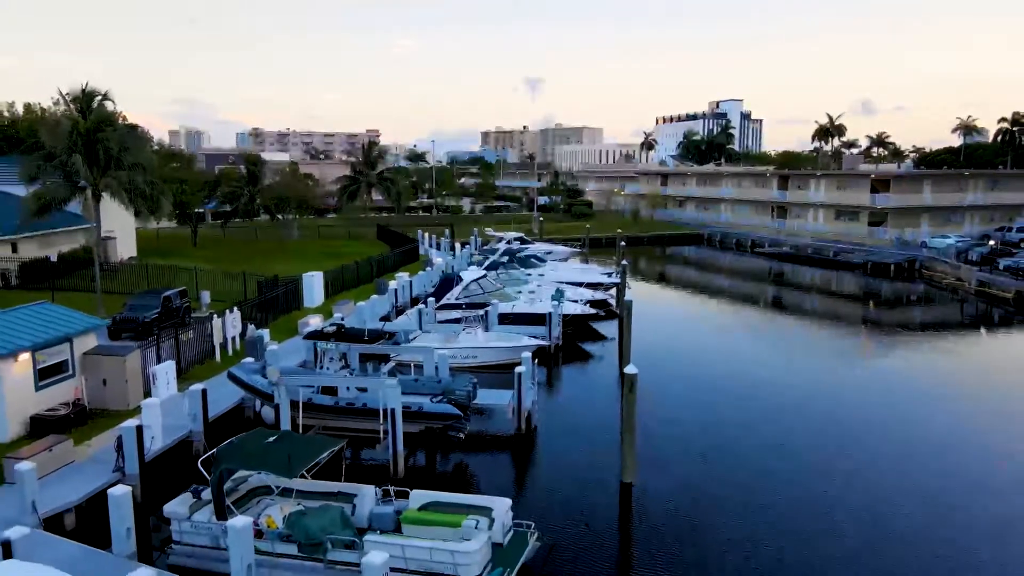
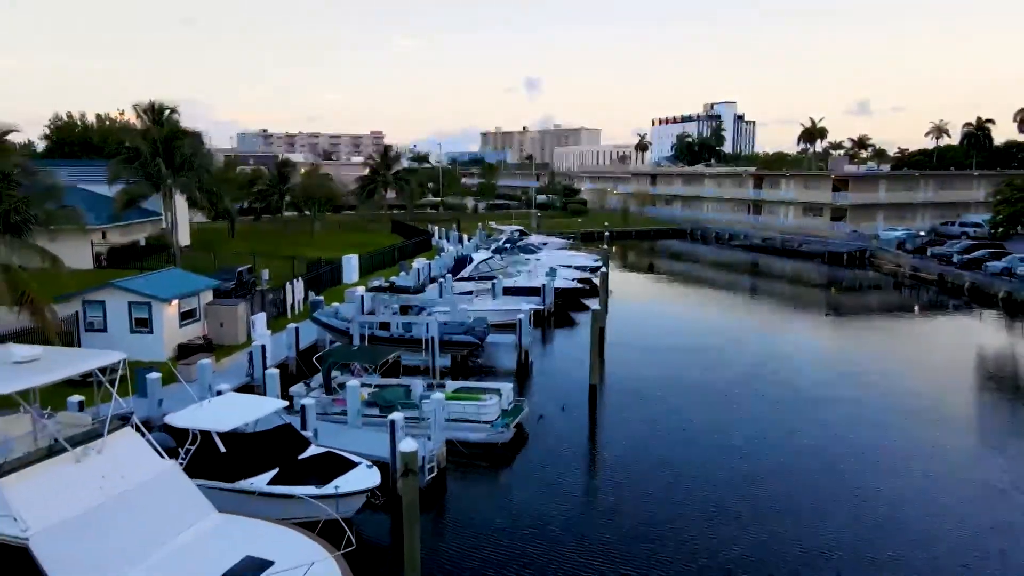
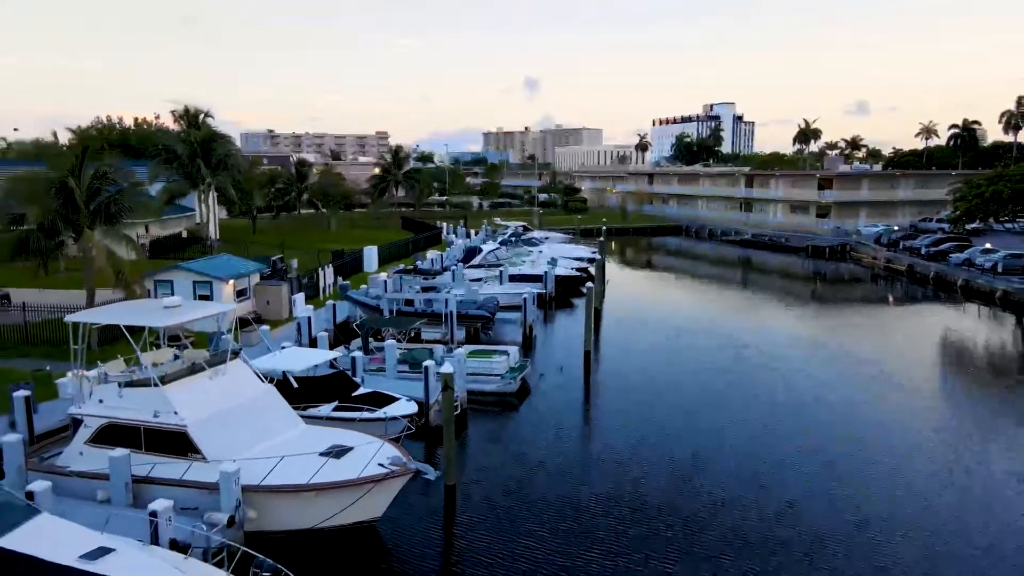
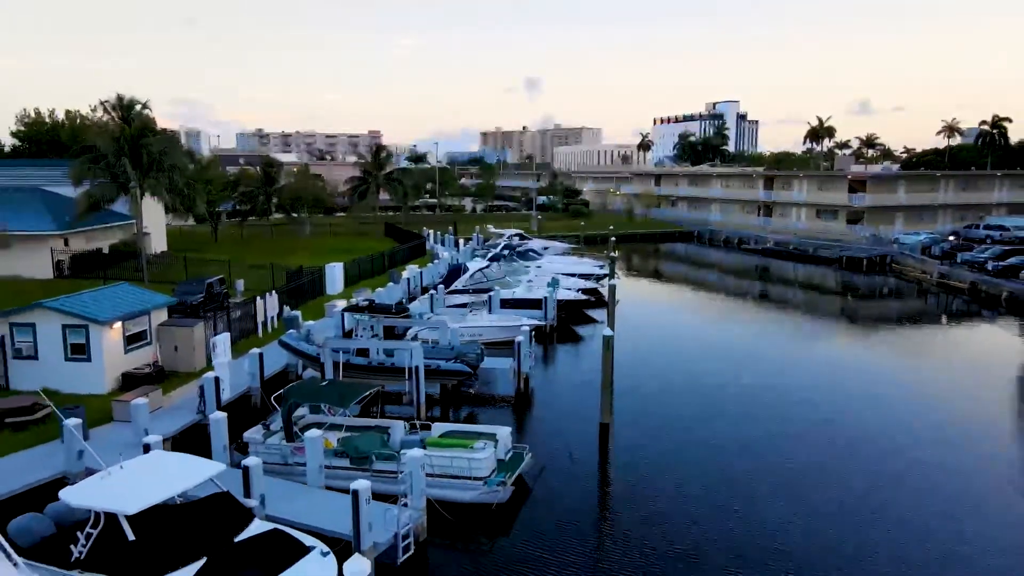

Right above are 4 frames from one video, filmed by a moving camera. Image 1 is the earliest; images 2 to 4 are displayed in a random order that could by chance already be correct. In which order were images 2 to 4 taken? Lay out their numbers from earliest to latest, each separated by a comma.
4, 2, 3
